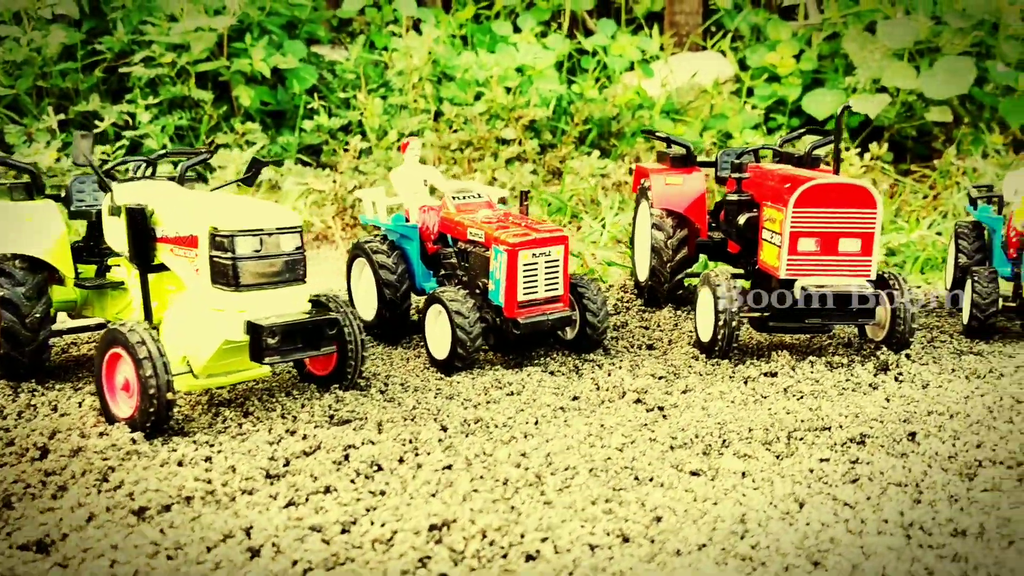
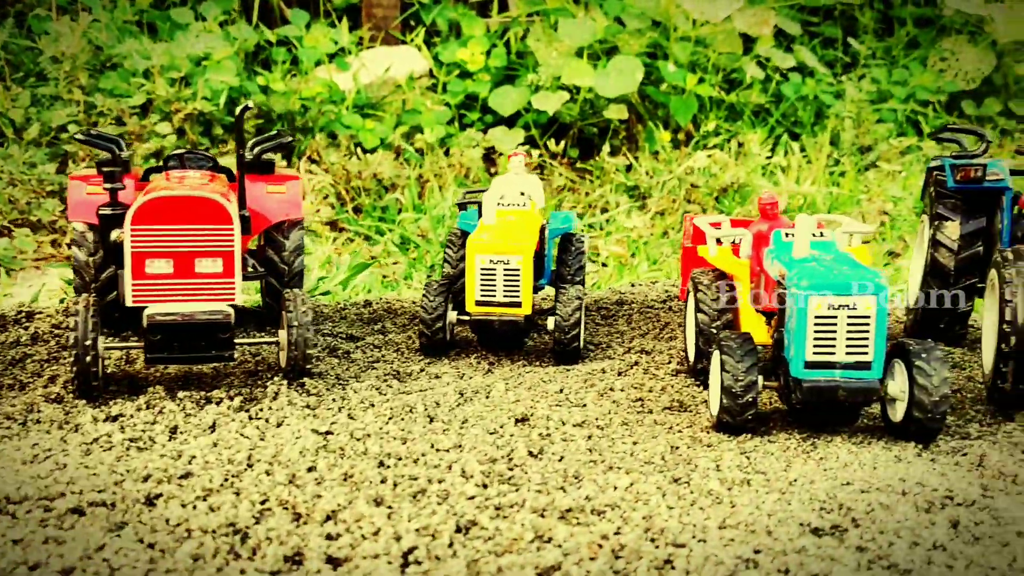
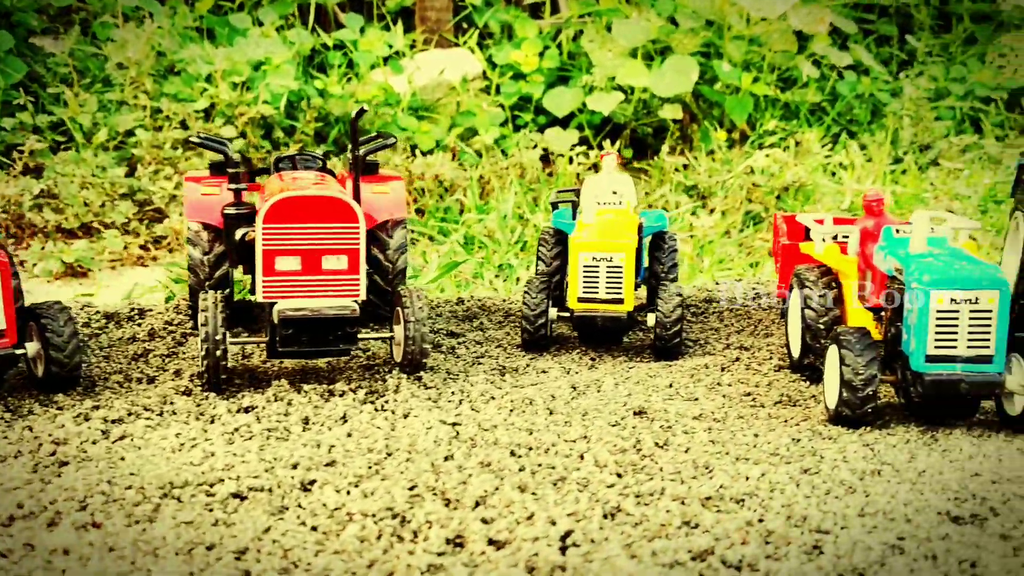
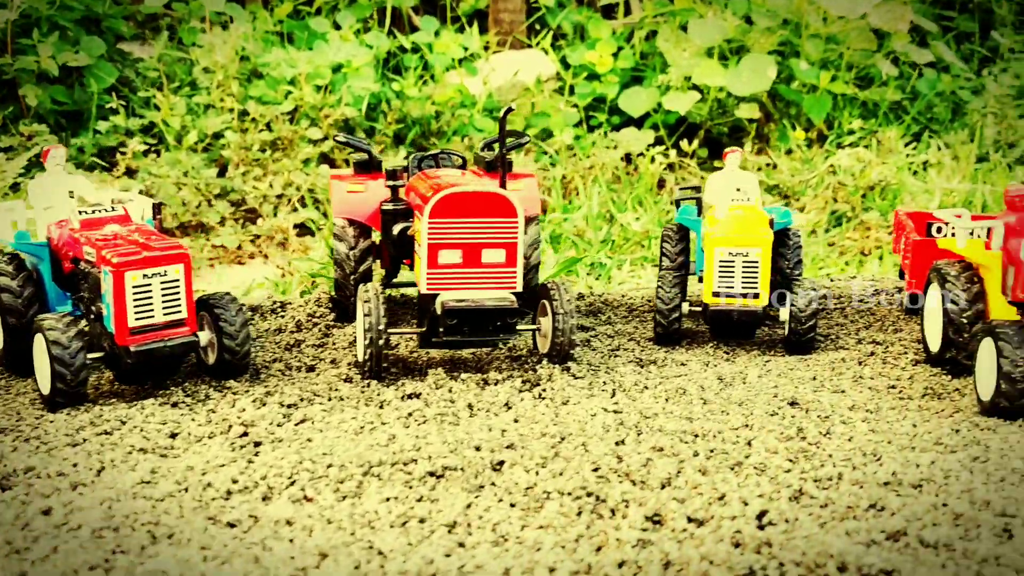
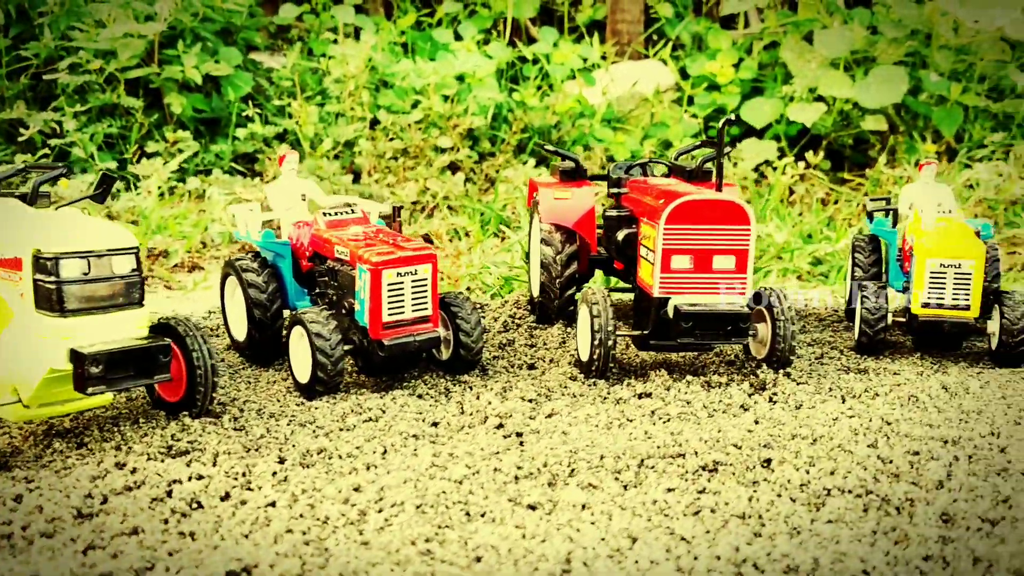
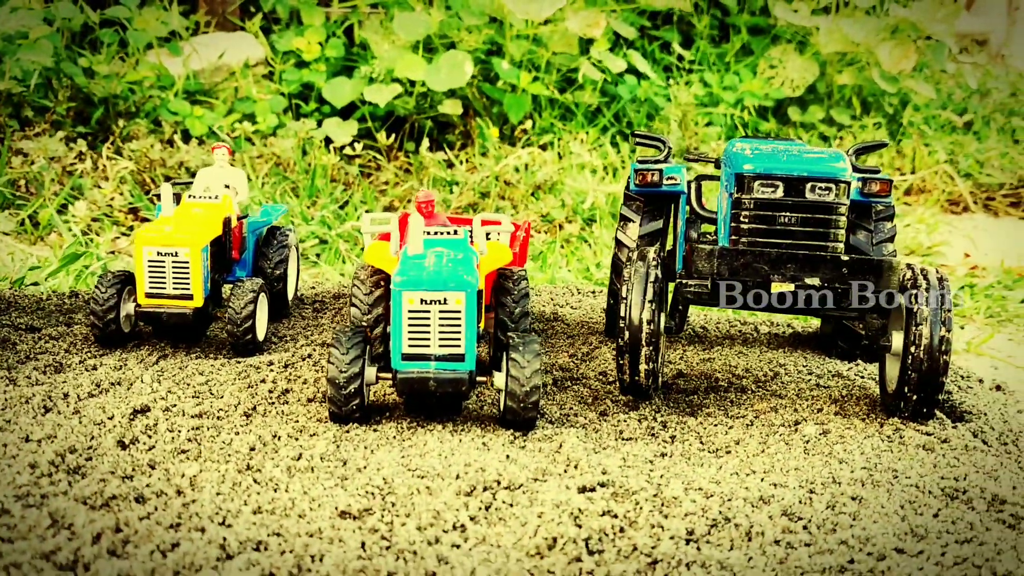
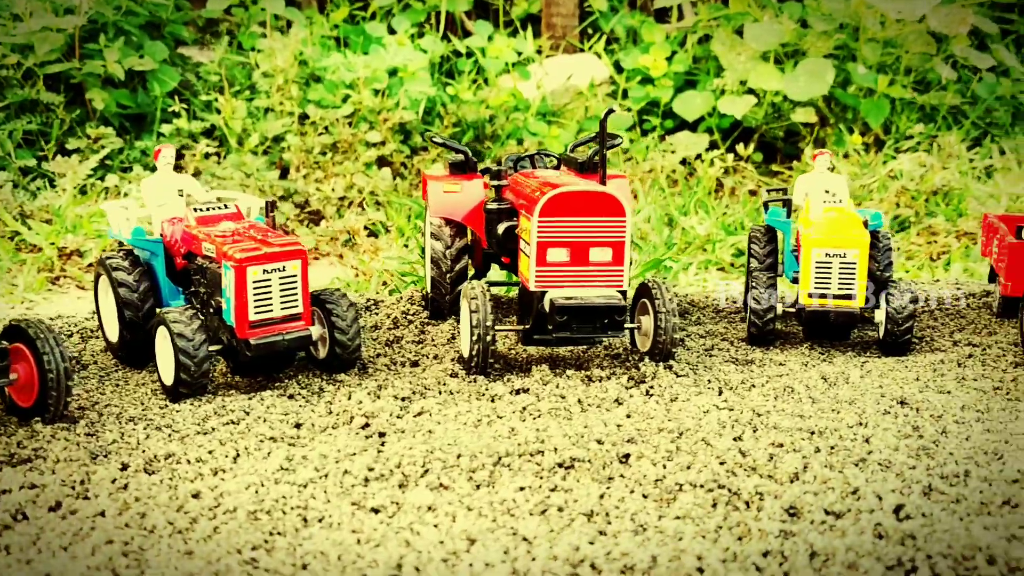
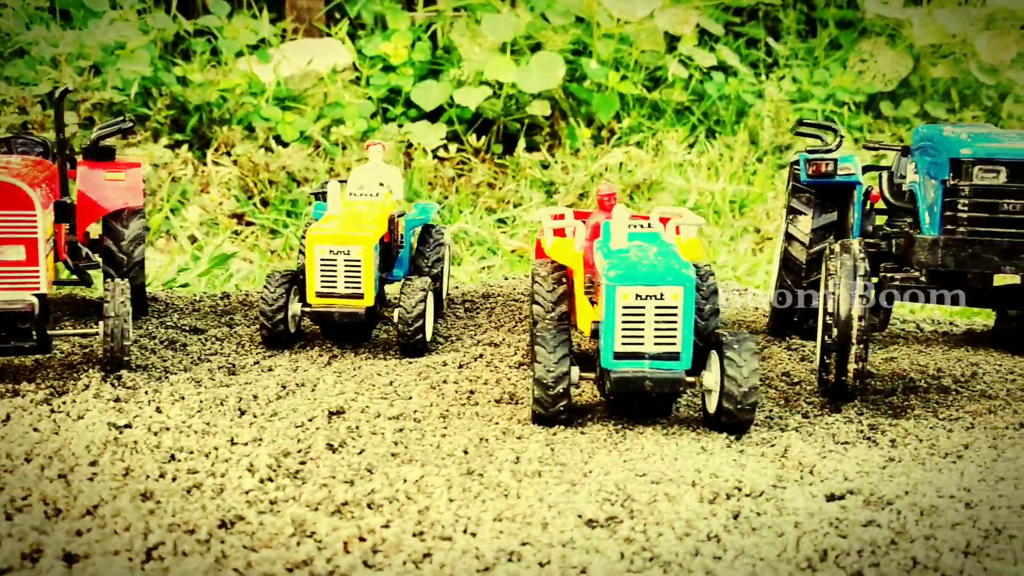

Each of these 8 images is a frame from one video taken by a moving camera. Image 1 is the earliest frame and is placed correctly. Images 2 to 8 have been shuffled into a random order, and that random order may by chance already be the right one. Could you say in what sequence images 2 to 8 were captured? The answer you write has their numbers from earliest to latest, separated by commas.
5, 7, 4, 3, 2, 8, 6
